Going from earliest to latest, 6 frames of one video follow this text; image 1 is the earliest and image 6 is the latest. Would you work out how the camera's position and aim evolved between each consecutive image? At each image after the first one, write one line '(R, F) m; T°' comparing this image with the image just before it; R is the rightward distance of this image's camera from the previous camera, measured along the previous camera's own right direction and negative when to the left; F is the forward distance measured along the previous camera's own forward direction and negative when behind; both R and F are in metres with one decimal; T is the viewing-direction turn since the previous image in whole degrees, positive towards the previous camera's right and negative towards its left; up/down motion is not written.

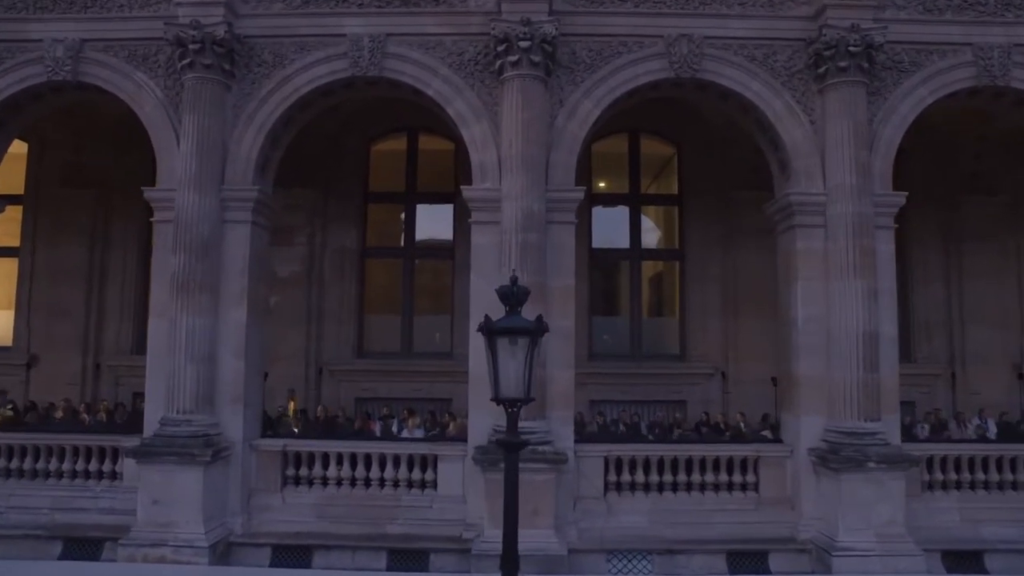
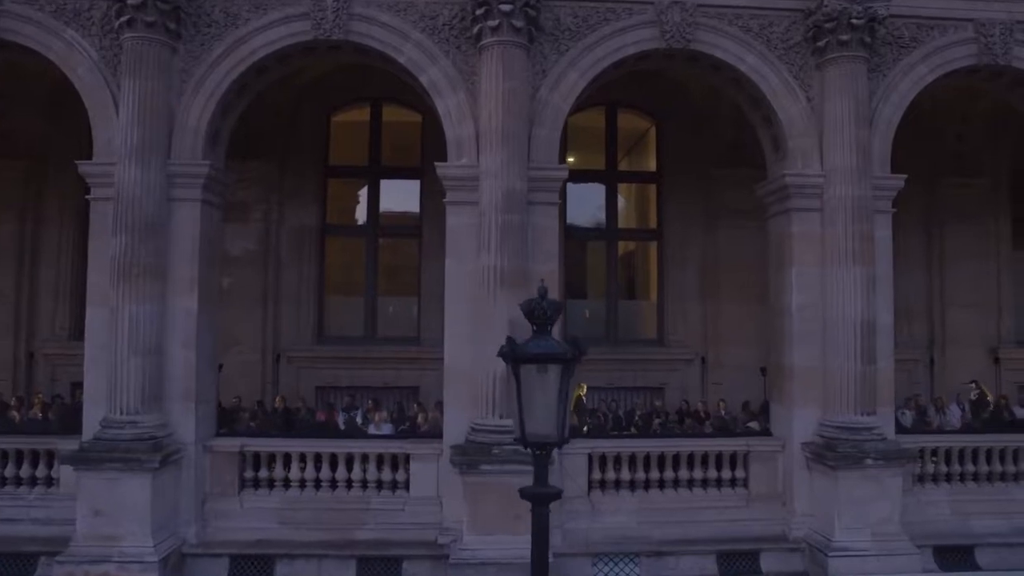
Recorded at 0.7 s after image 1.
(-0.4, +0.8) m; +4°
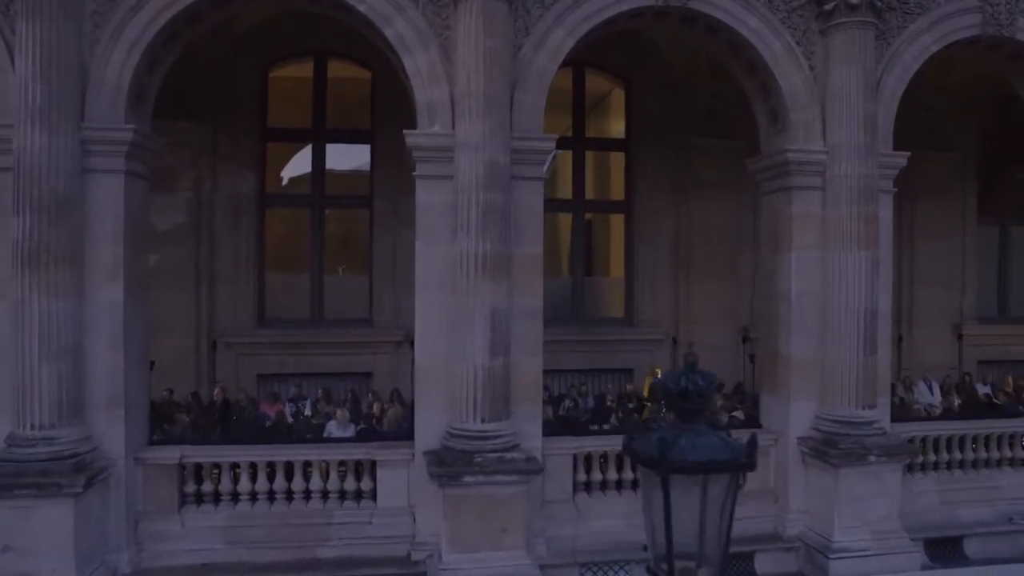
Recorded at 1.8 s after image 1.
(-0.7, +1.1) m; +6°
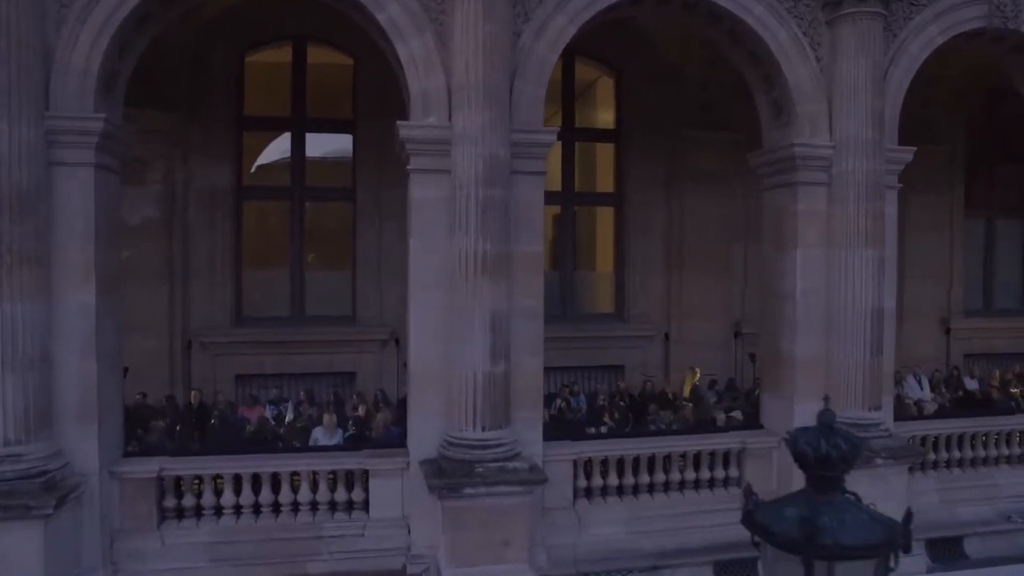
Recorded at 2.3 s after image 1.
(-0.4, +0.4) m; +3°
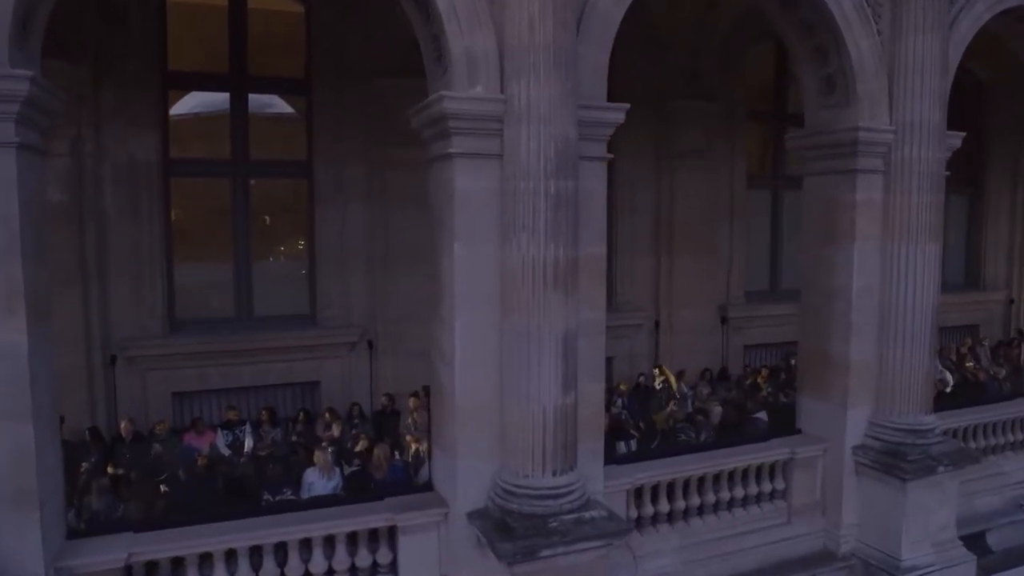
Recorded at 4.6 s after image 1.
(-1.9, +1.7) m; +11°
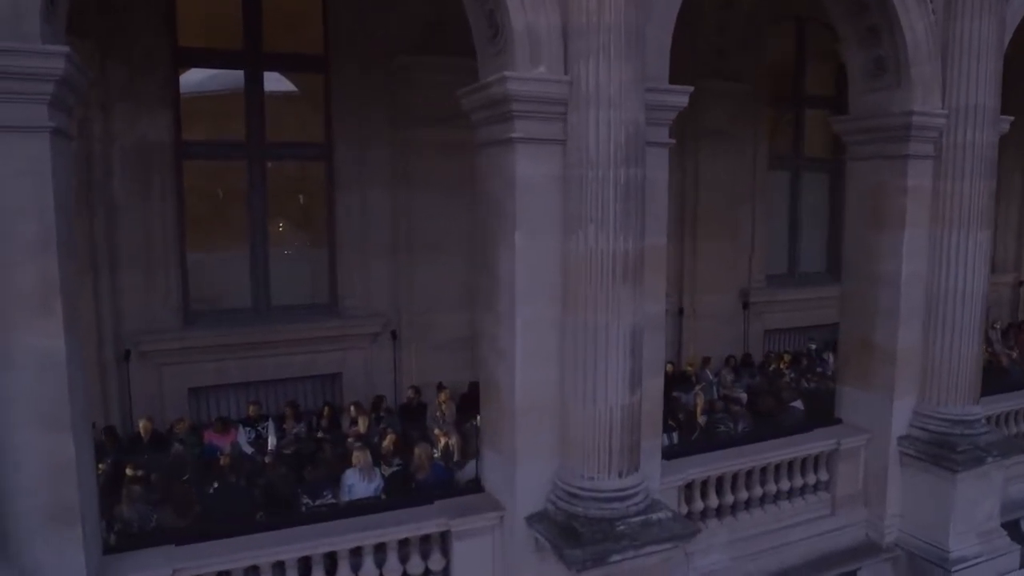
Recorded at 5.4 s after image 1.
(-0.8, +0.4) m; +2°
